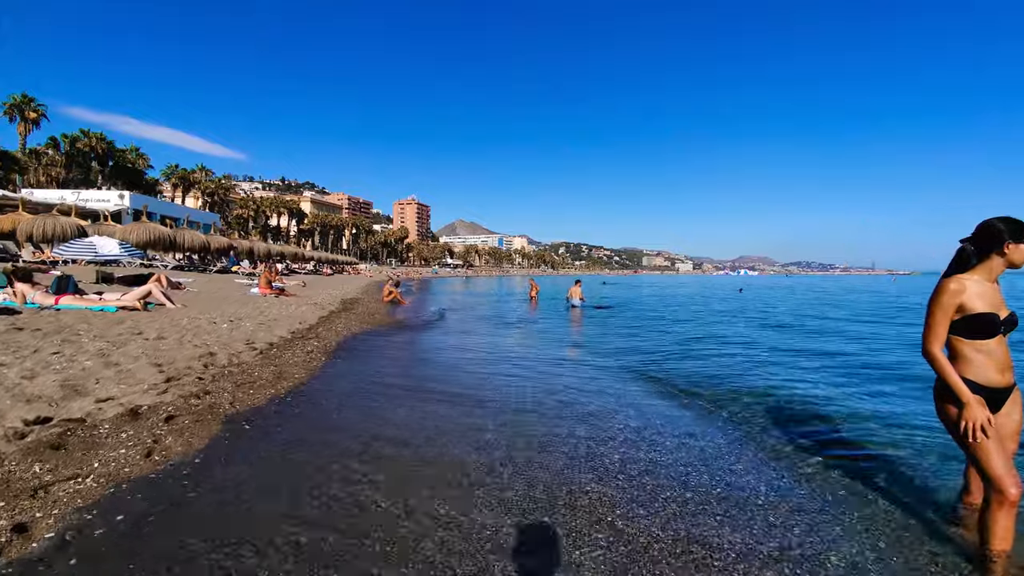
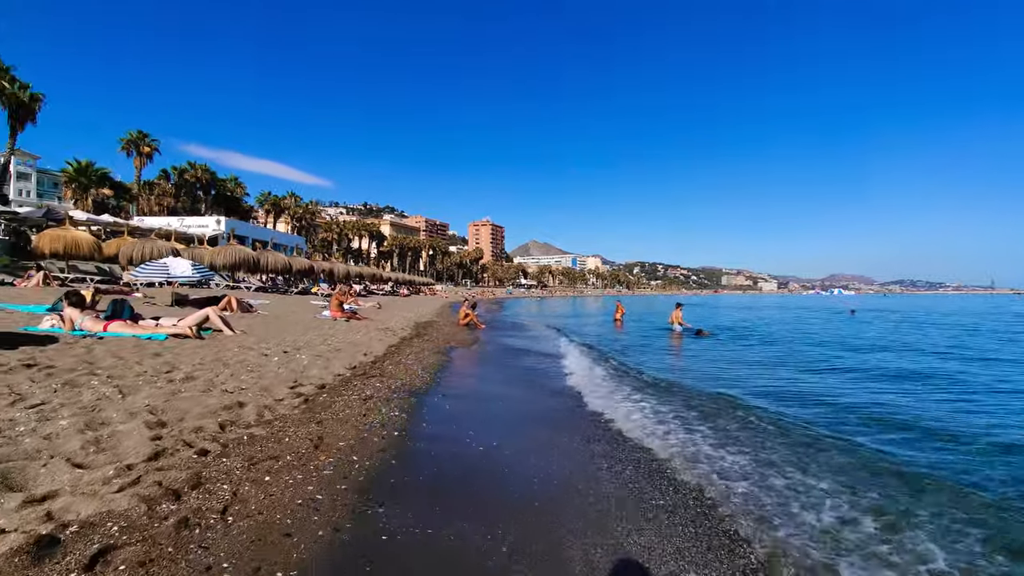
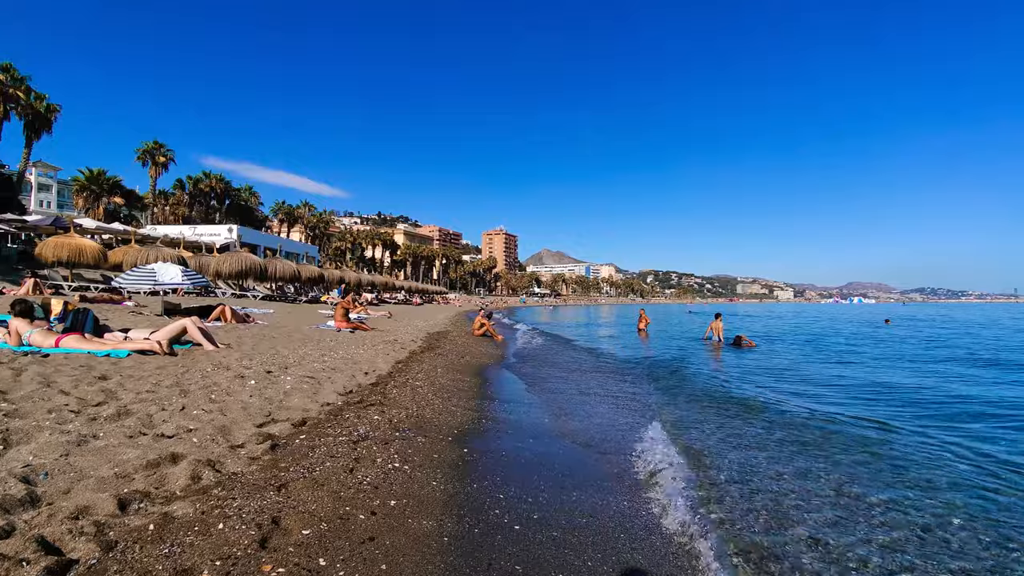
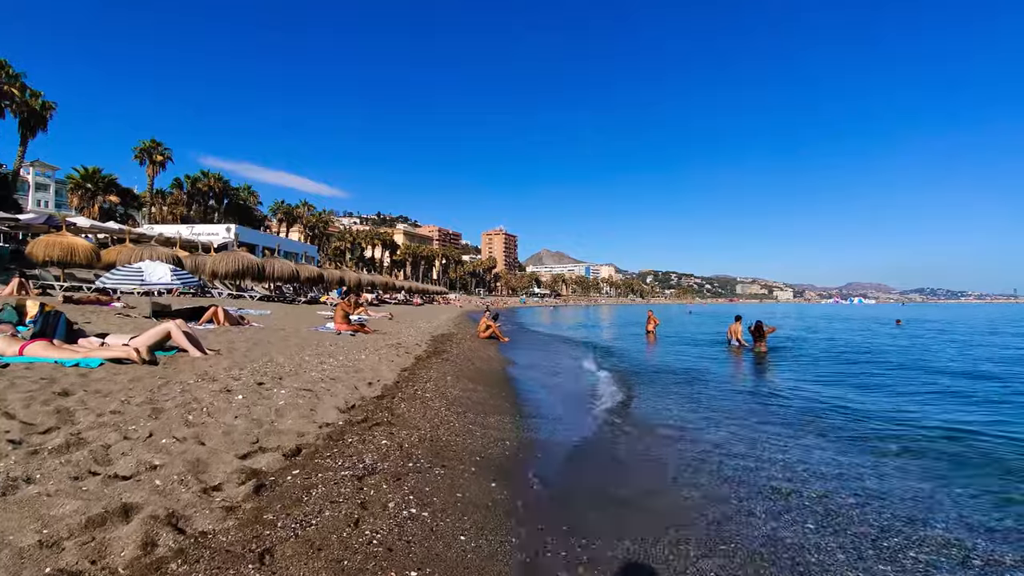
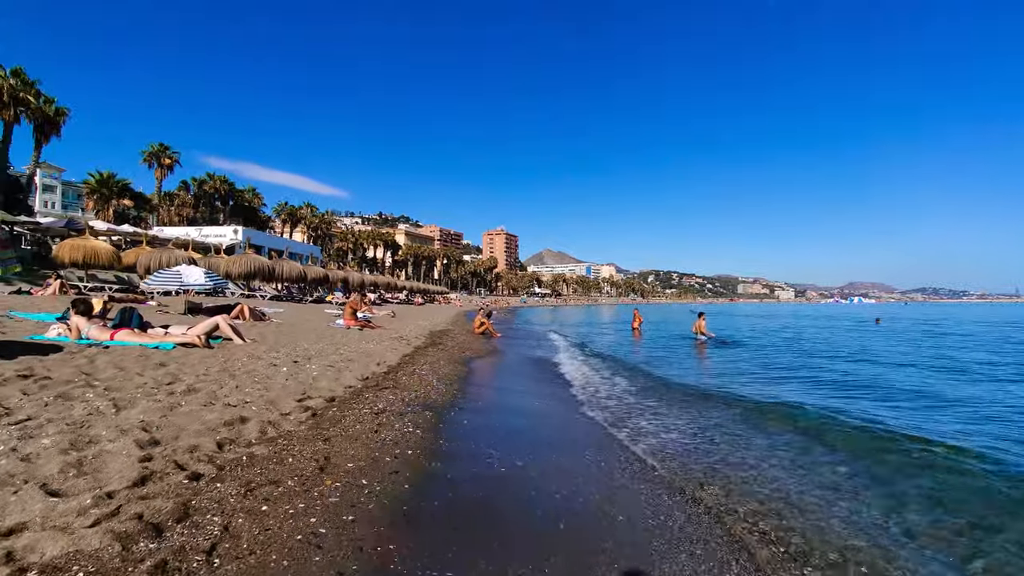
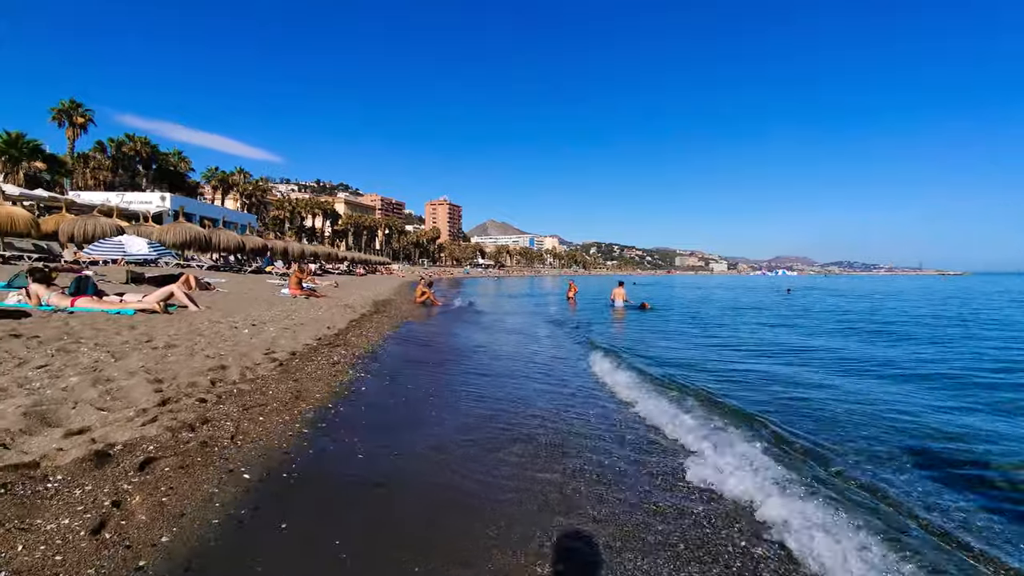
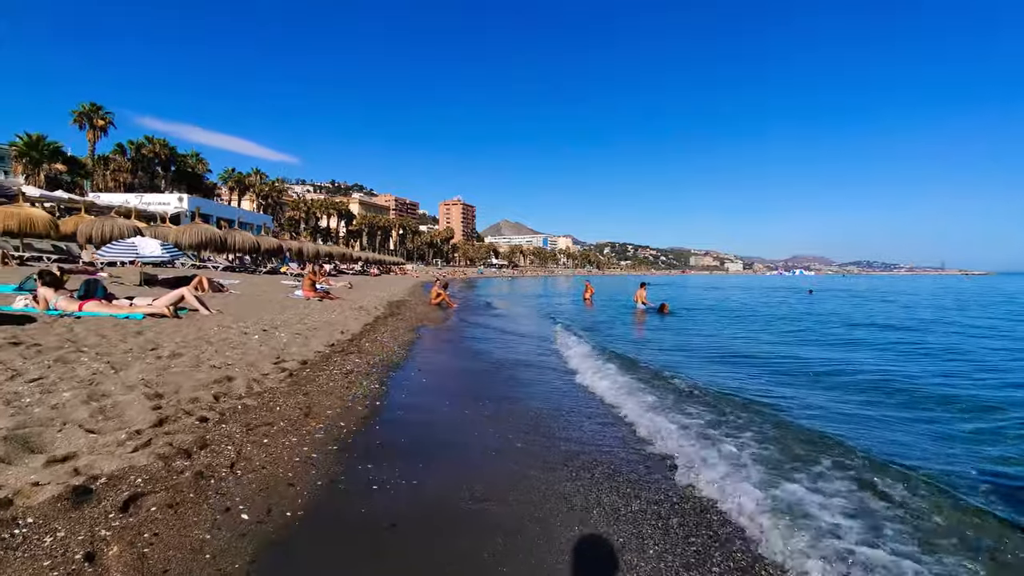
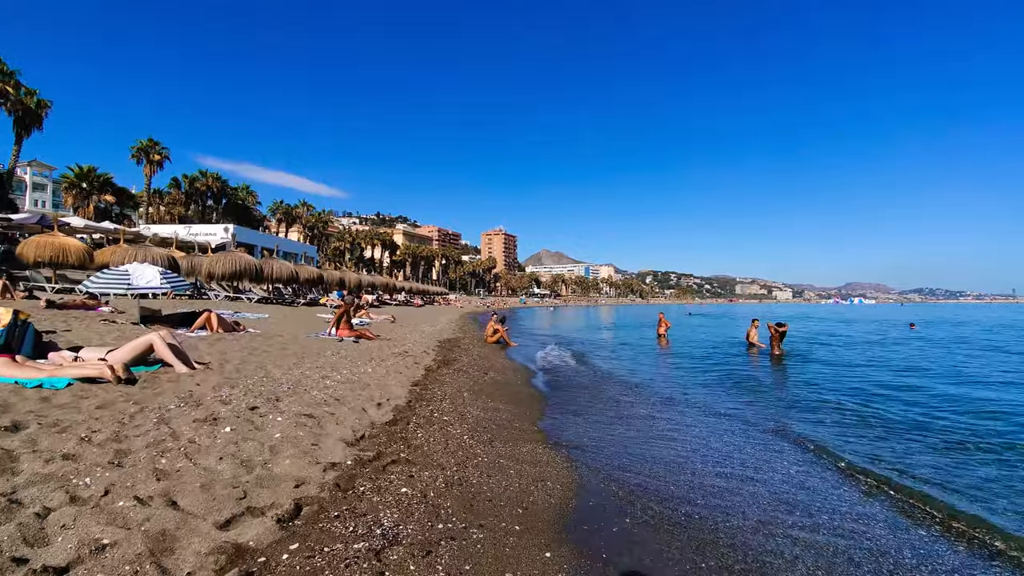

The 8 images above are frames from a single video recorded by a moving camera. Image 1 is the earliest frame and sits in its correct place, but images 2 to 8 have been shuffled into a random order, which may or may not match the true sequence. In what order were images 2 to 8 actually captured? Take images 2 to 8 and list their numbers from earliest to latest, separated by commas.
6, 7, 2, 5, 3, 4, 8
